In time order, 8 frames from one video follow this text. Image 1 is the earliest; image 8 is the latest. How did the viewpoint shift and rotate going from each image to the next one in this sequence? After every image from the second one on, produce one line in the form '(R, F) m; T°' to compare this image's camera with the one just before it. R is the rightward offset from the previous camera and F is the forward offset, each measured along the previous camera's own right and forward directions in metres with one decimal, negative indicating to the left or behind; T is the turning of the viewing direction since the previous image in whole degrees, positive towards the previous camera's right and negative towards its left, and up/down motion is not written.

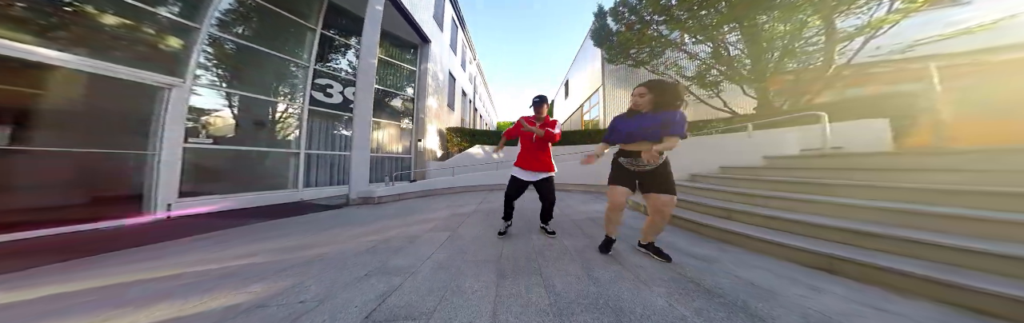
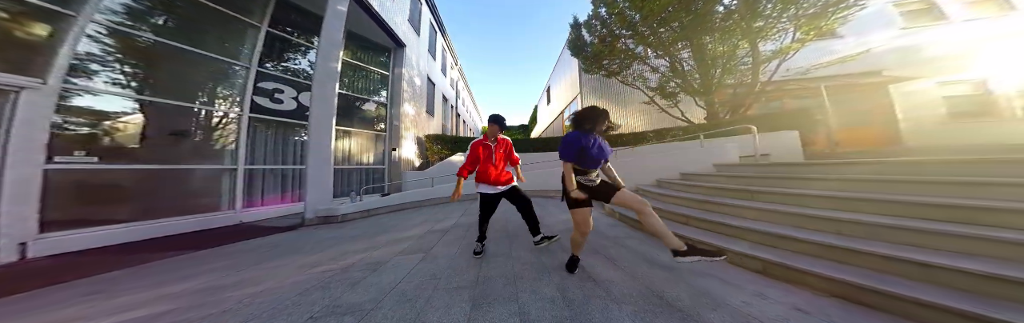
(0.0, +0.1) m; +7°
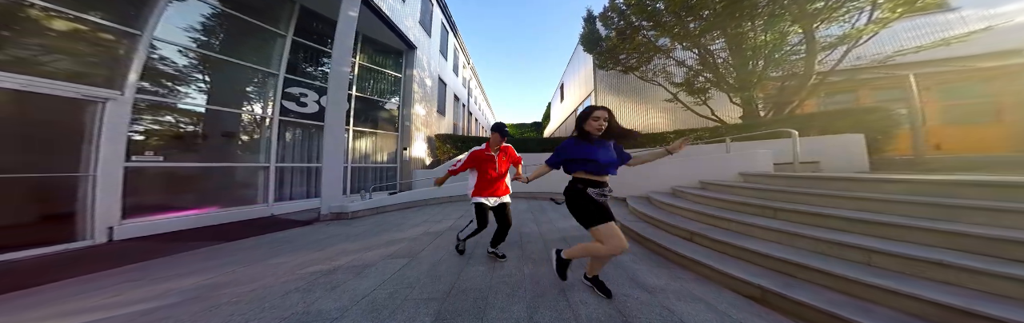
(+0.5, +0.1) m; -6°
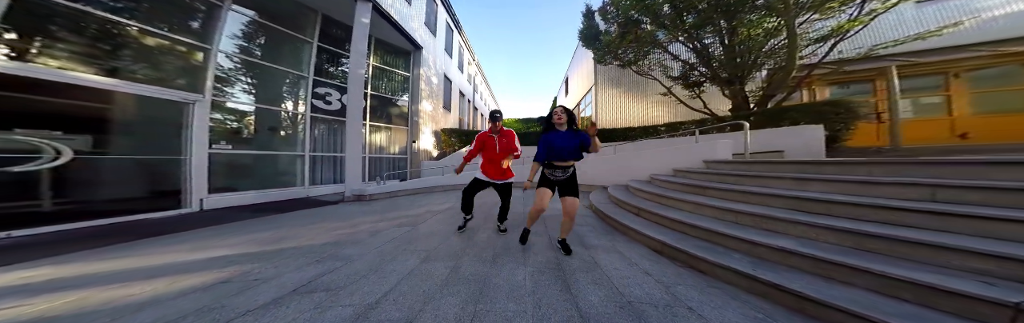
(+0.6, -0.6) m; -3°
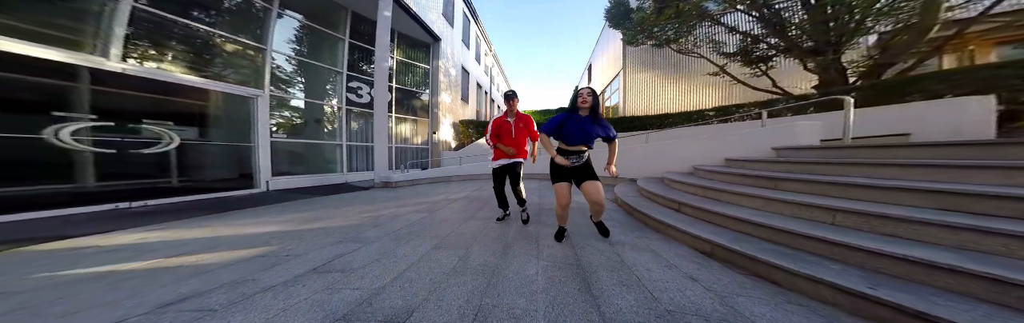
(+0.1, +0.2) m; -7°
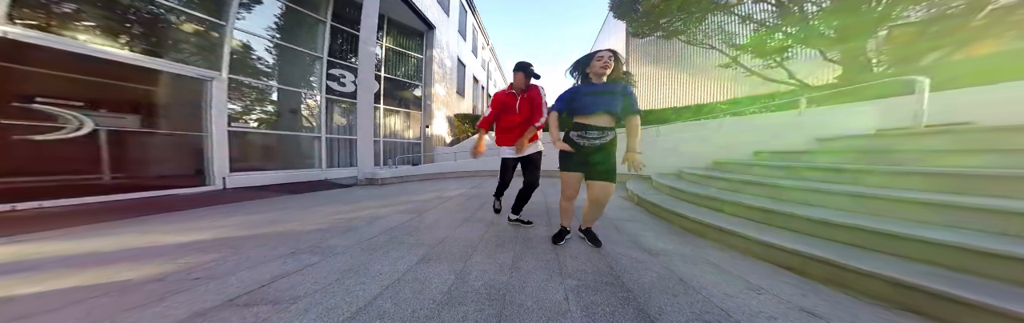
(-0.2, +0.5) m; +2°
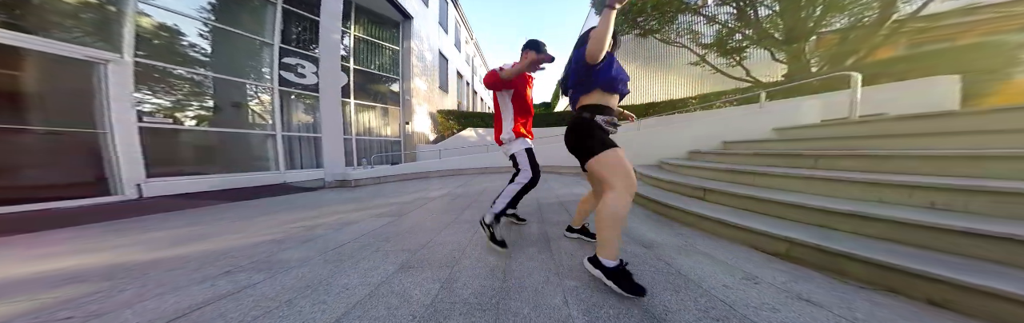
(0.0, +0.1) m; +5°
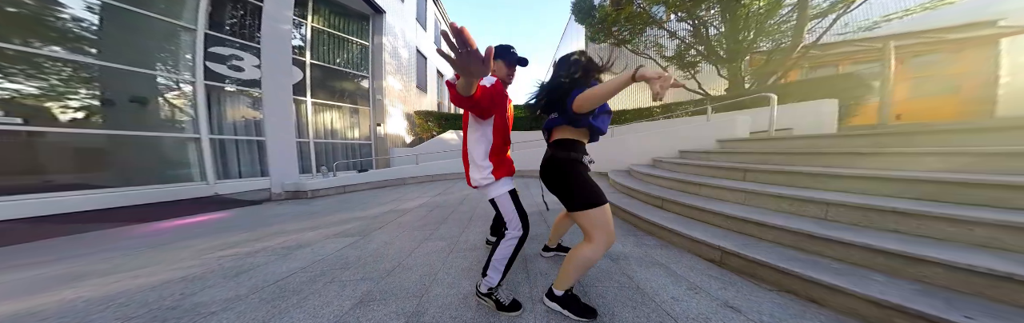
(0.0, +0.1) m; +6°
